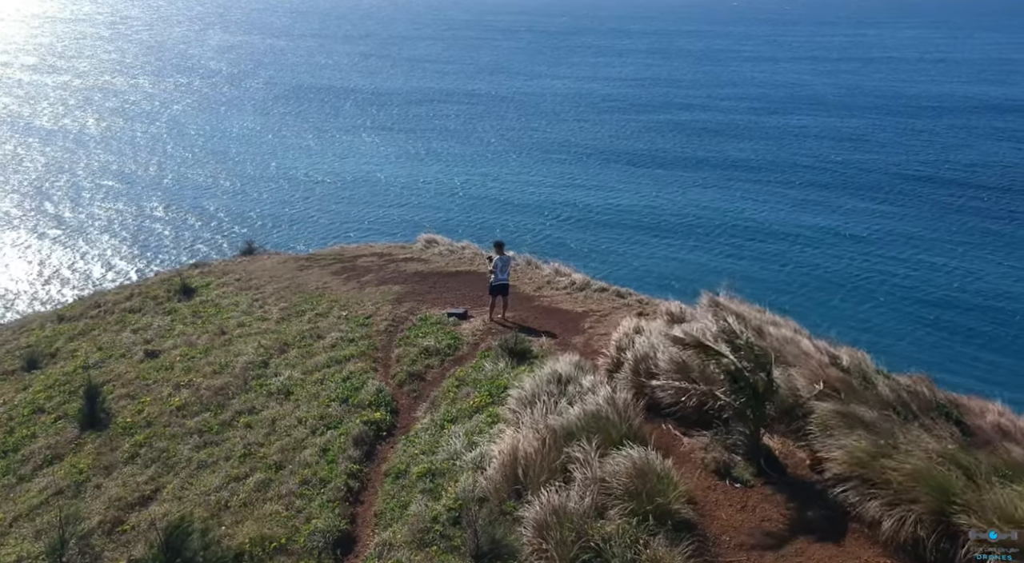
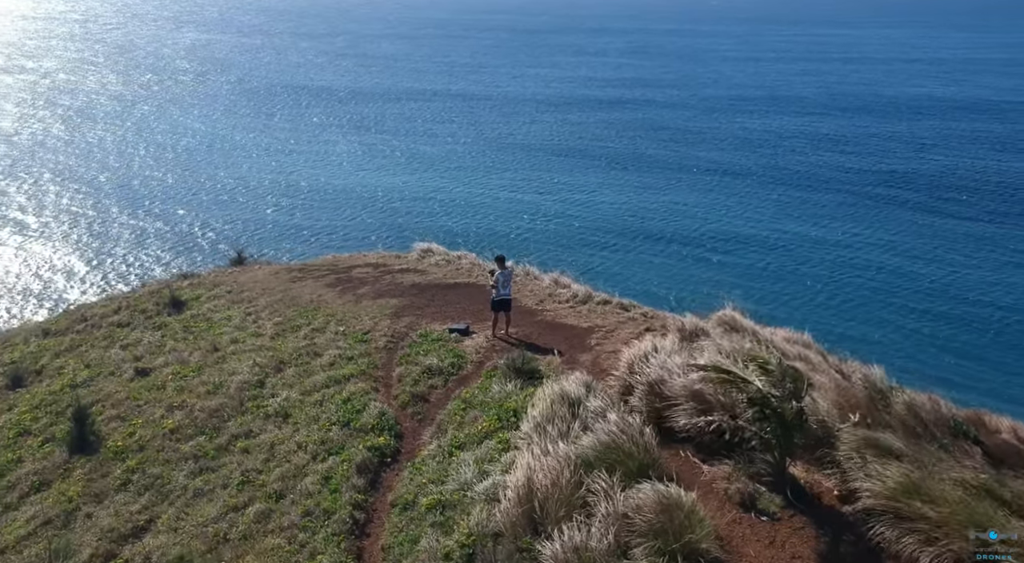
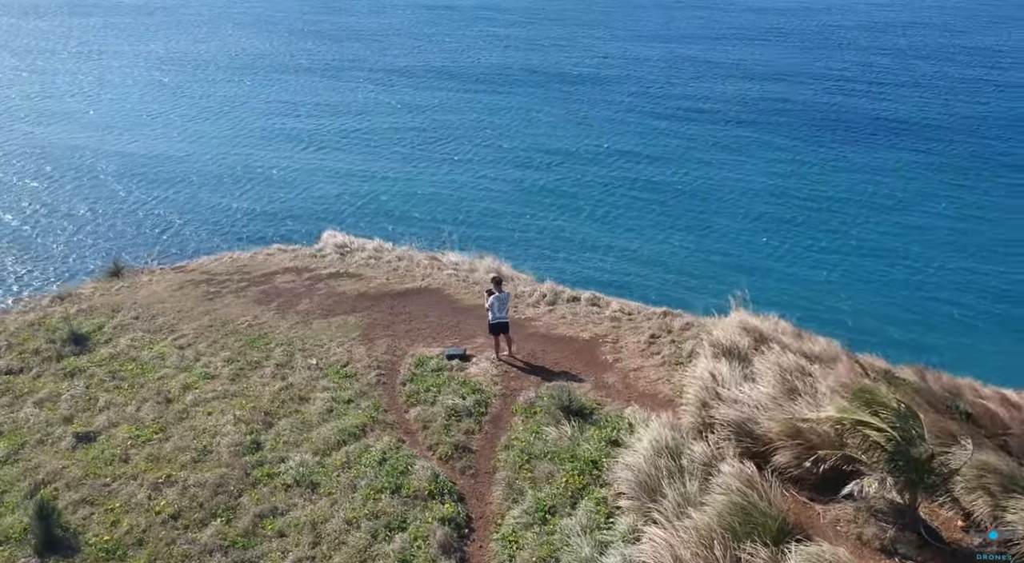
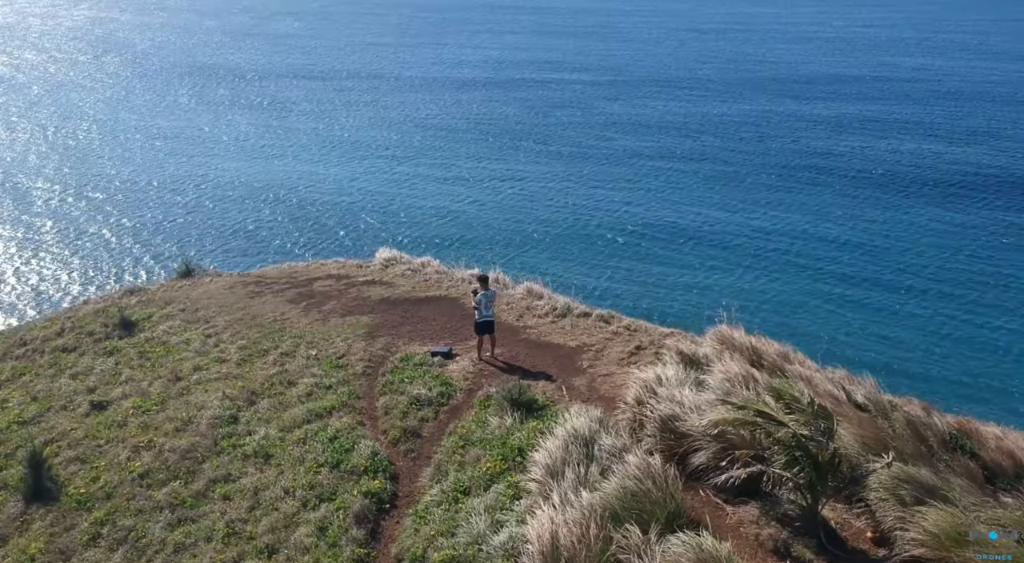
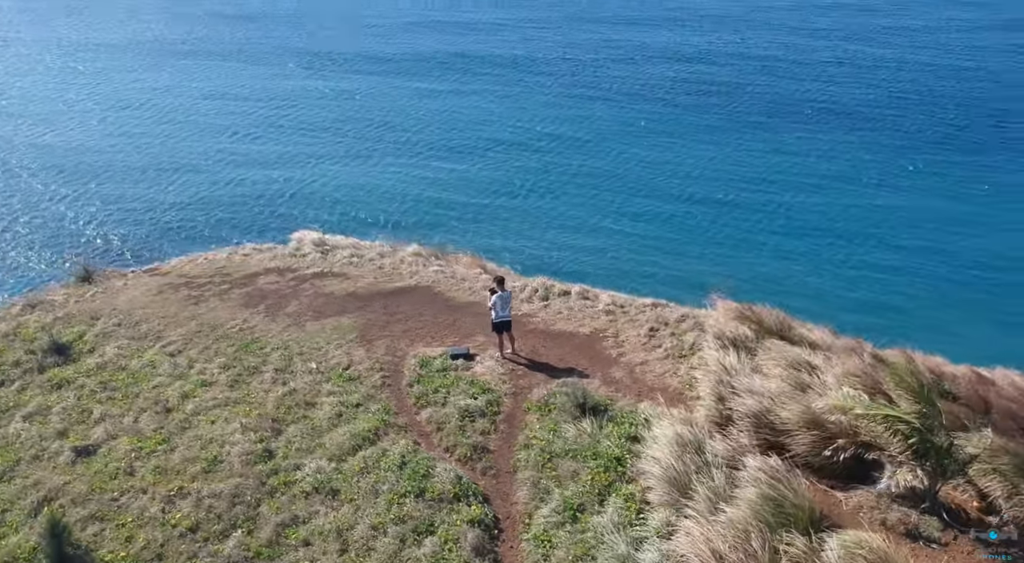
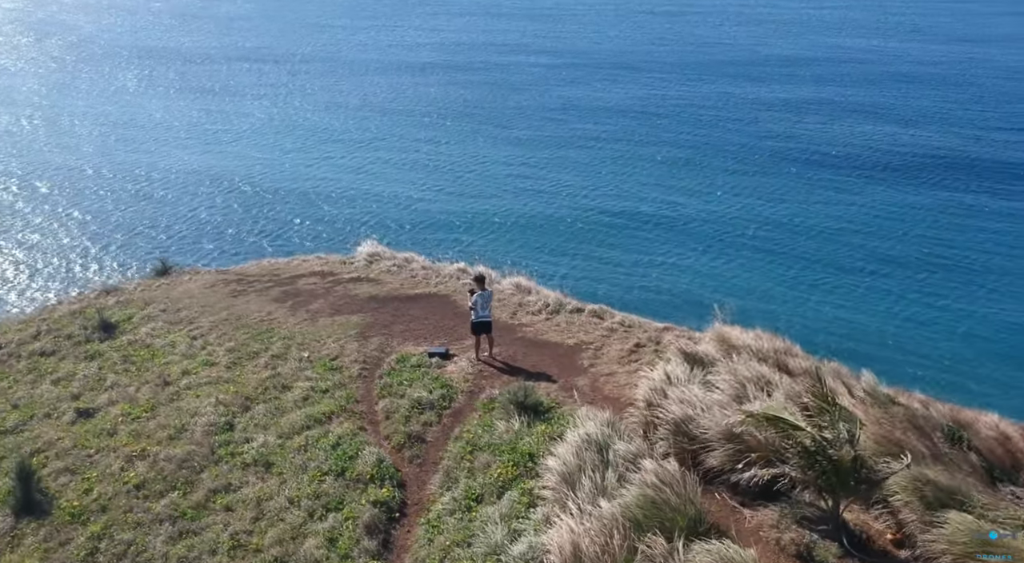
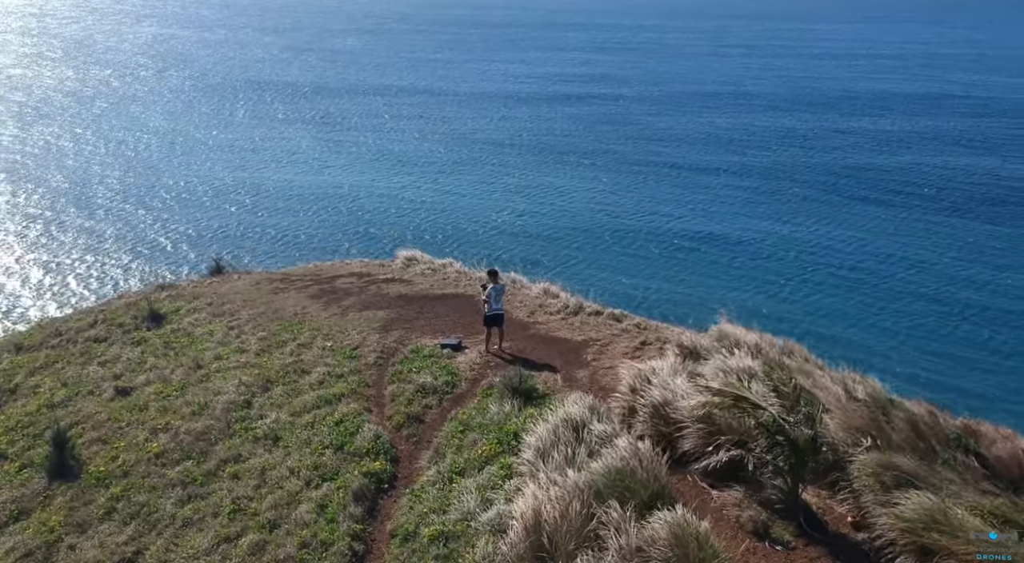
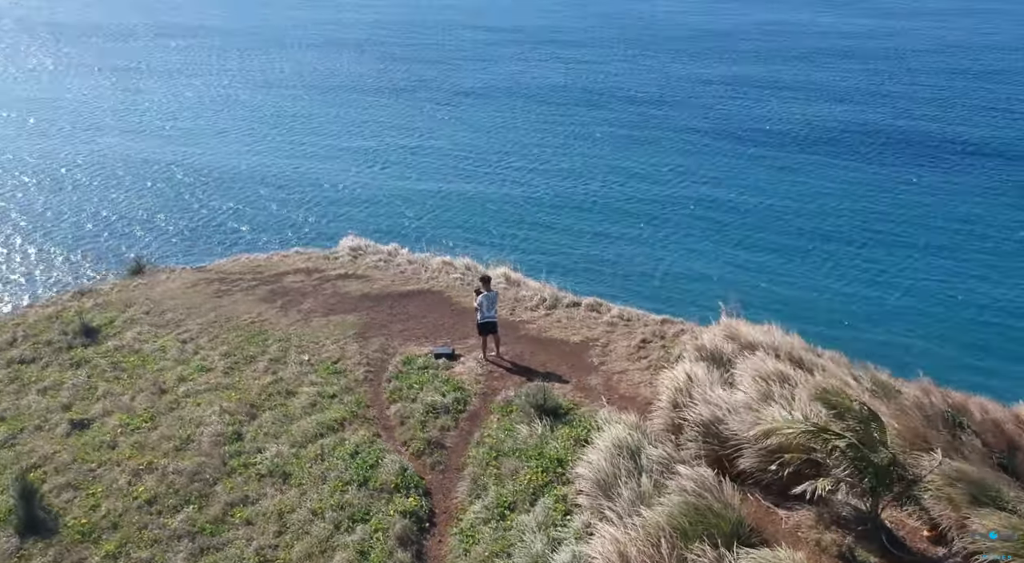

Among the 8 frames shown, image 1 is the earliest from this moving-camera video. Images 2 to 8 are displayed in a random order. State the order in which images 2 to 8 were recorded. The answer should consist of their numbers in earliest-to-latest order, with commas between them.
2, 7, 4, 6, 8, 3, 5
